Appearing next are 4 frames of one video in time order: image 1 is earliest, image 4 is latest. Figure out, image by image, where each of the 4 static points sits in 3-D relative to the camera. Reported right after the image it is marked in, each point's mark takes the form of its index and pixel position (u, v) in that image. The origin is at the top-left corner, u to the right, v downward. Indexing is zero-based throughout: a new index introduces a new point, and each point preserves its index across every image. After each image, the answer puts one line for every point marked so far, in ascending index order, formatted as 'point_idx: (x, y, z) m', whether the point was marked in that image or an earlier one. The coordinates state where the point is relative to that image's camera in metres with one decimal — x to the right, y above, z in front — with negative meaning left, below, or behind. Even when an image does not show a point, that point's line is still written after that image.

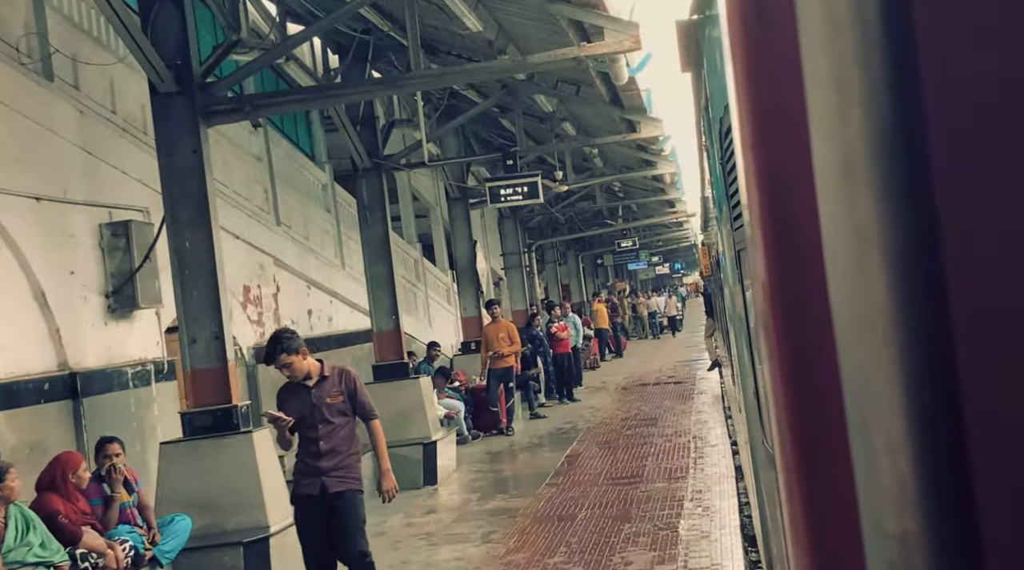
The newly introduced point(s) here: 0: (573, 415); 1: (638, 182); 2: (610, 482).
0: (+0.5, -1.2, +11.5) m
1: (+2.0, +1.7, +19.7) m
2: (+0.6, -1.2, +7.6) m
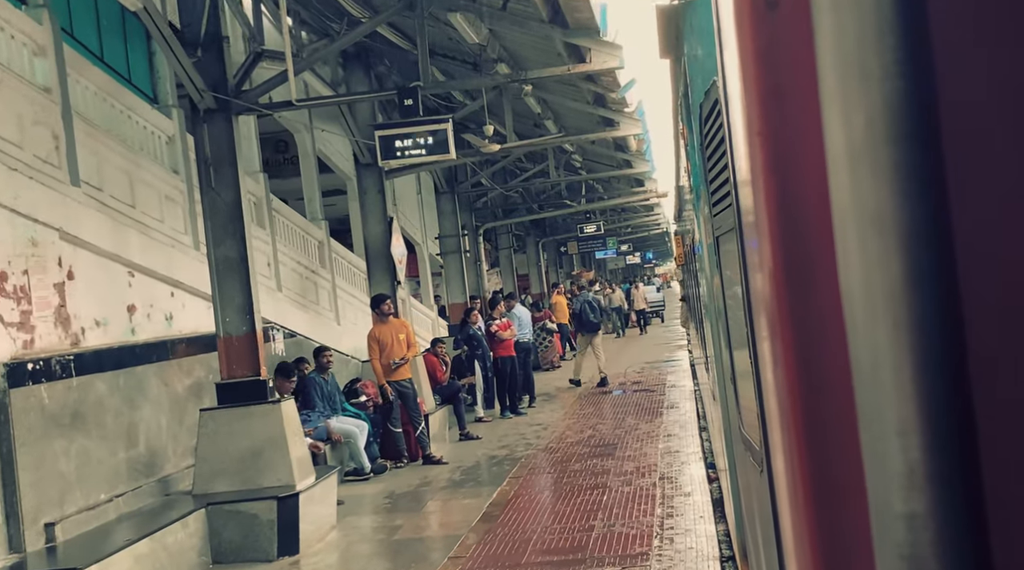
0: (0.0, -1.1, +9.3) m
1: (+1.3, +1.9, +17.6) m
2: (+0.1, -1.2, +5.5) m
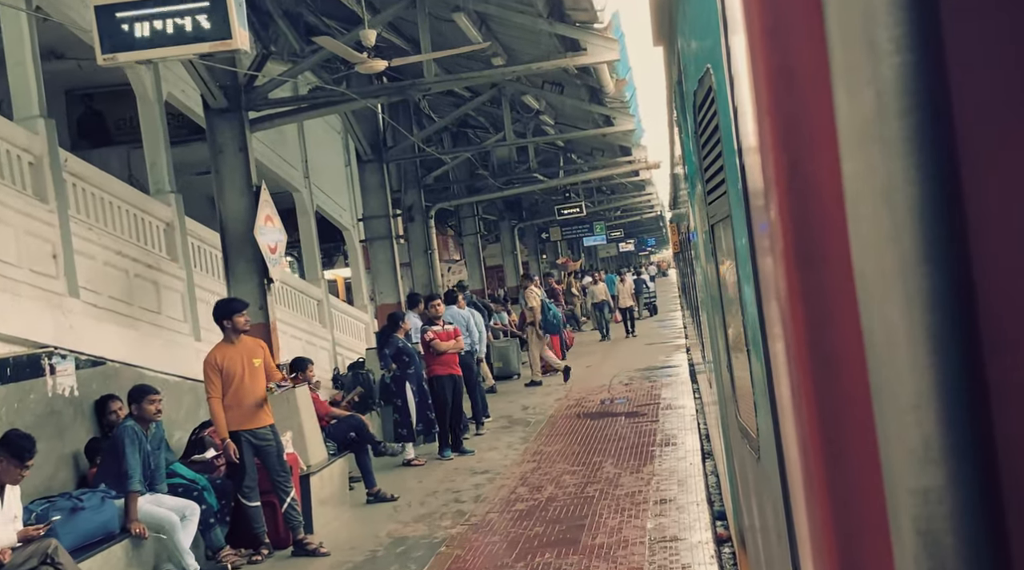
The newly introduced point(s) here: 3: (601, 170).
0: (-0.4, -1.1, +6.7) m
1: (+0.8, +2.0, +14.9) m
2: (-0.2, -1.2, +2.9) m
3: (+1.4, +1.6, +19.0) m
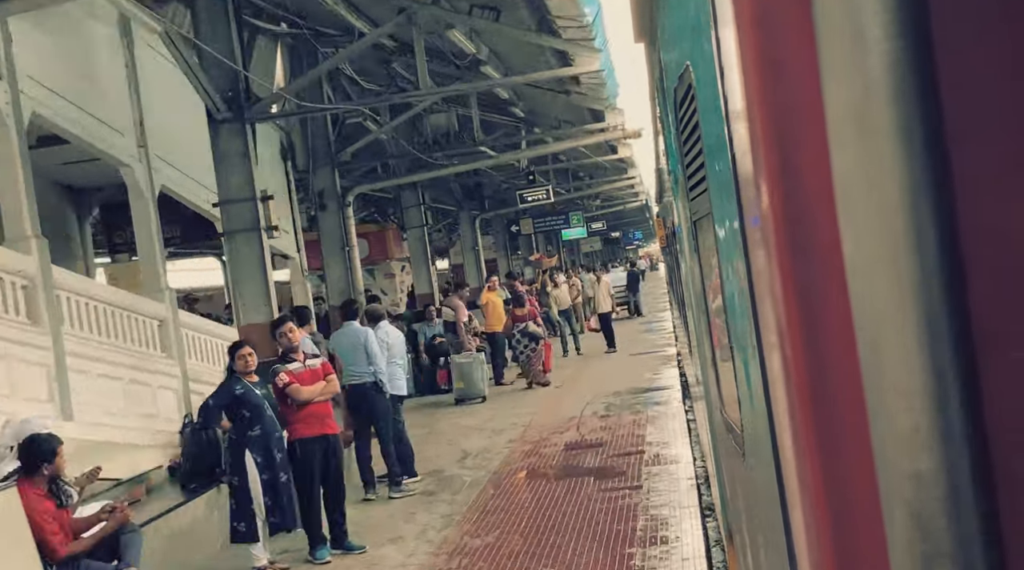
0: (-0.7, -1.1, +4.1) m
1: (+0.3, +2.0, +12.3) m
2: (-0.5, -1.3, +0.3) m
3: (+0.8, +1.6, +16.5) m
